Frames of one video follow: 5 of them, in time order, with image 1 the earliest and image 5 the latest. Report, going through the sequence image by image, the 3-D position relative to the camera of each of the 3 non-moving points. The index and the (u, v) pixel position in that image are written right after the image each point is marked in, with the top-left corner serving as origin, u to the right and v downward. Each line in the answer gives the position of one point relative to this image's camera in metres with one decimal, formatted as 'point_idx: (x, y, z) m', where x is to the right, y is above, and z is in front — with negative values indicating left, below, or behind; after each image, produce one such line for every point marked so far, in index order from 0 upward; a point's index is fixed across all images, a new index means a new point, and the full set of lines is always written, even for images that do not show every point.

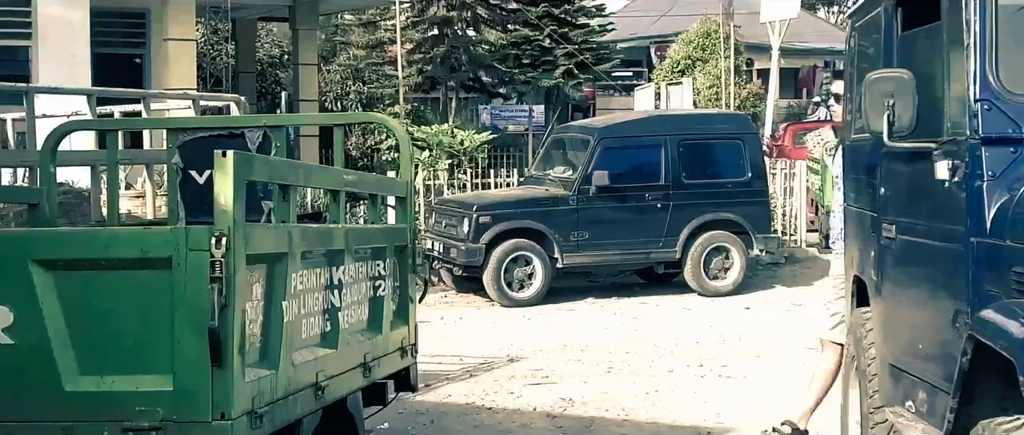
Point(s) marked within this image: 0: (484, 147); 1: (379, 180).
0: (-0.4, +0.9, +15.4) m
1: (-0.4, +0.1, +4.1) m
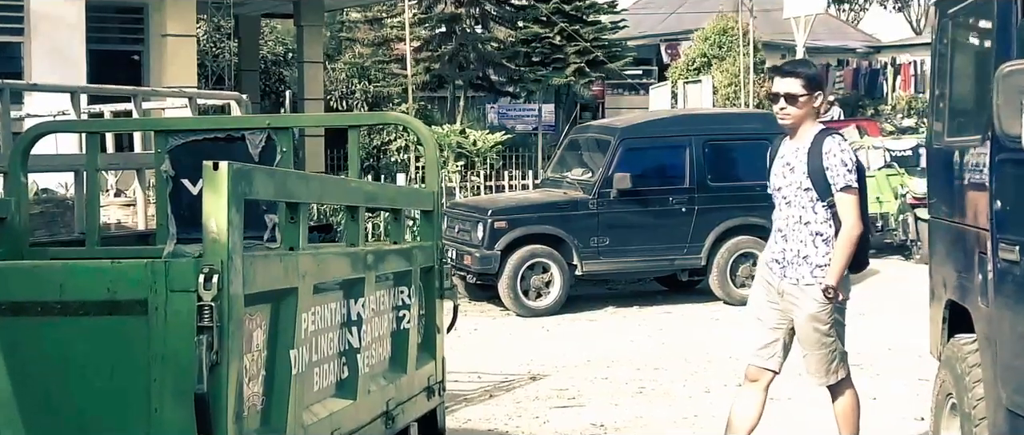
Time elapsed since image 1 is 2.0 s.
0: (-0.2, +0.9, +14.8) m
1: (-0.3, +0.1, +3.5) m
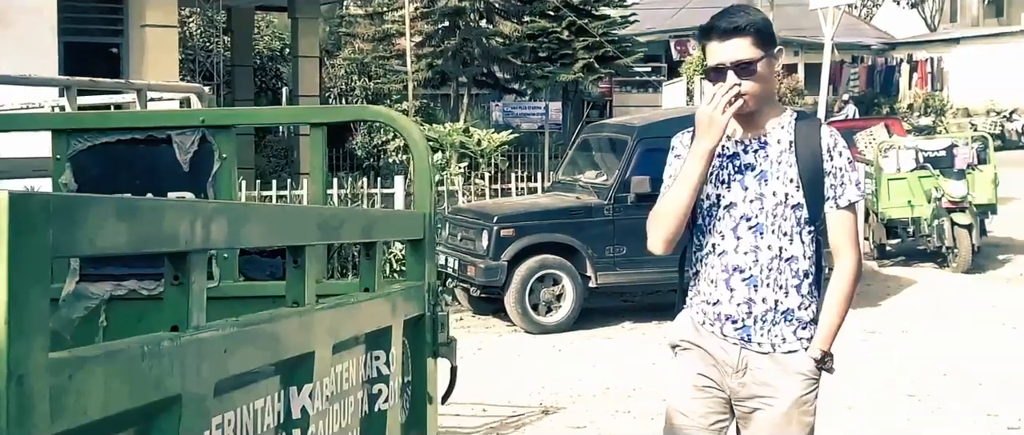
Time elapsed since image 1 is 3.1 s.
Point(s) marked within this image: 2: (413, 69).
0: (-0.1, +0.8, +13.8) m
1: (-0.3, 0.0, +2.5) m
2: (-1.5, +2.3, +17.6) m
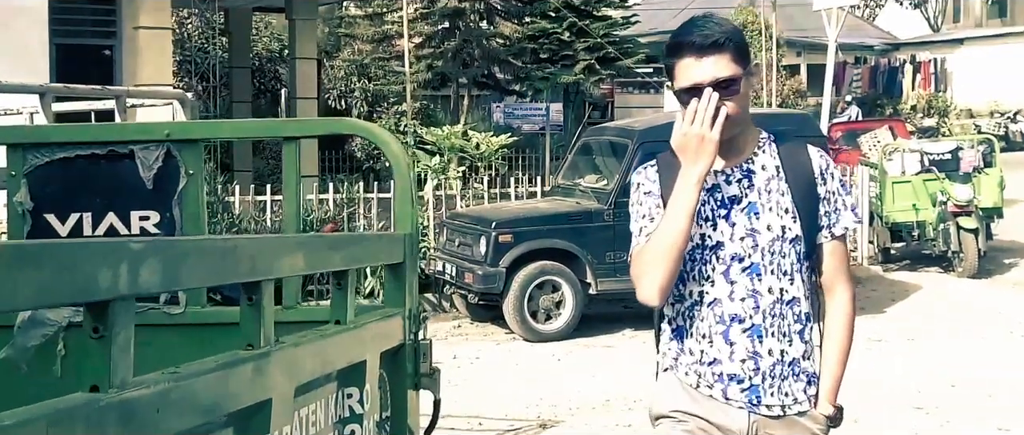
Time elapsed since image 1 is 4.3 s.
0: (-0.1, +0.8, +13.6) m
1: (-0.3, 0.0, +2.3) m
2: (-1.5, +2.2, +17.4) m
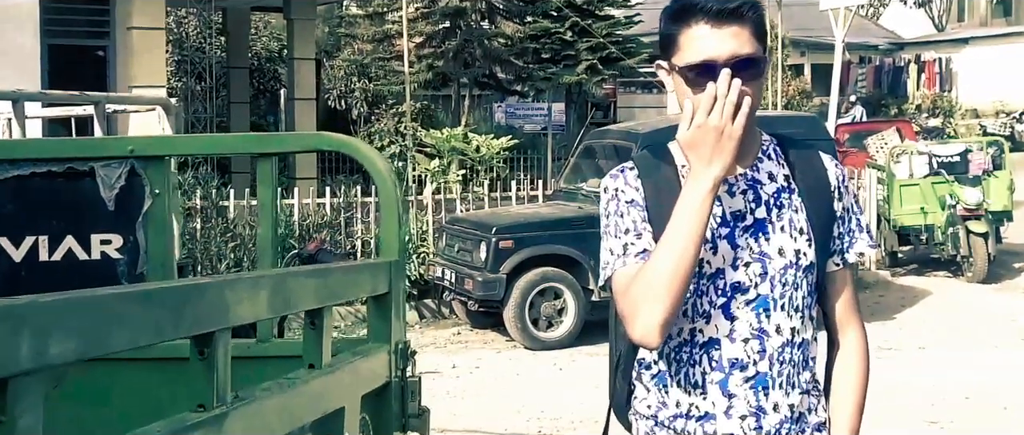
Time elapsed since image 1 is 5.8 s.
0: (-0.1, +0.7, +13.4) m
1: (-0.3, -0.1, +2.0) m
2: (-1.5, +2.2, +17.1) m
